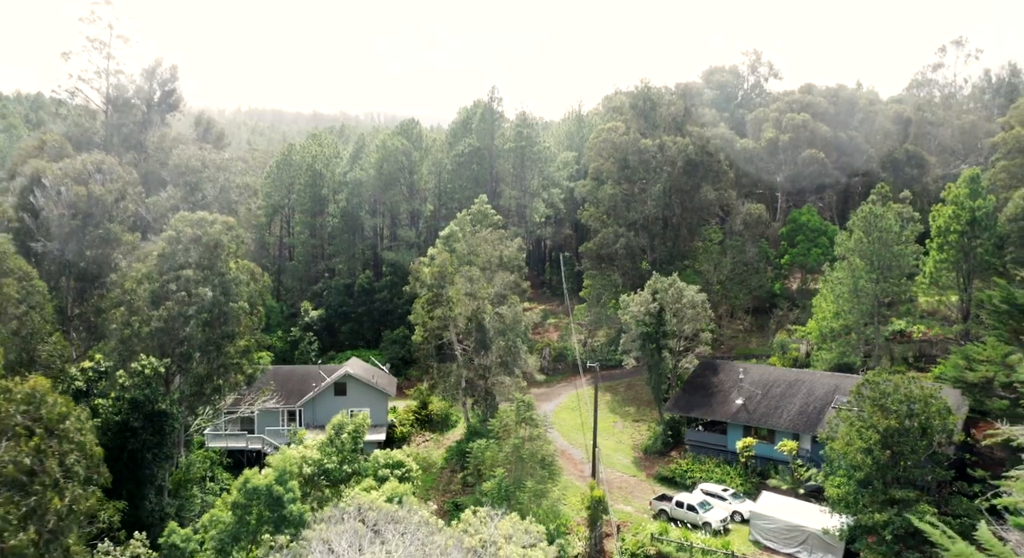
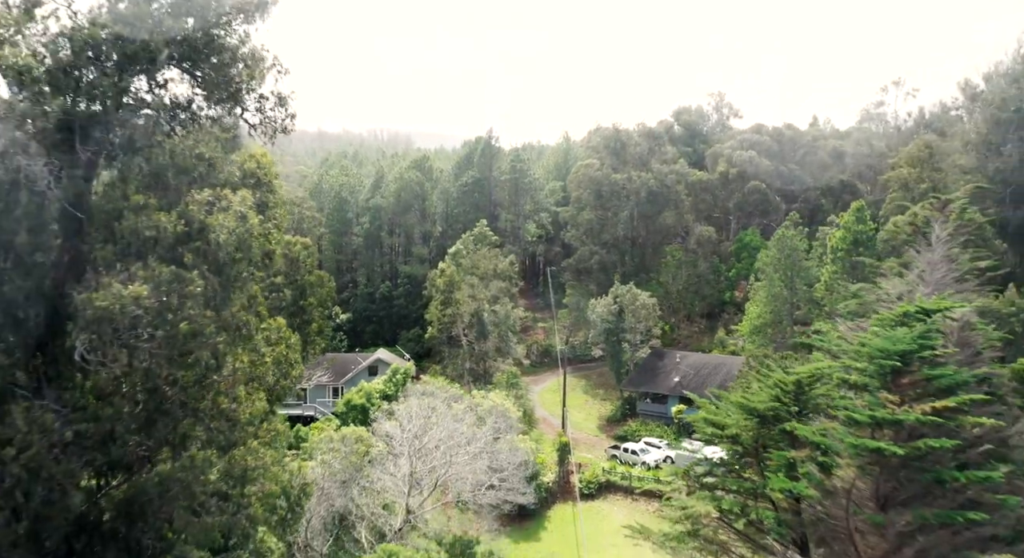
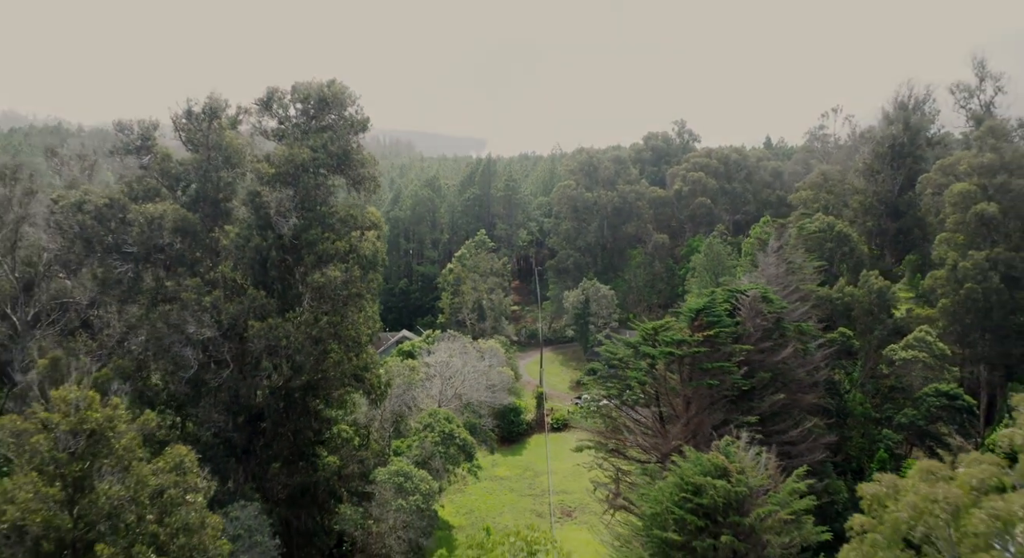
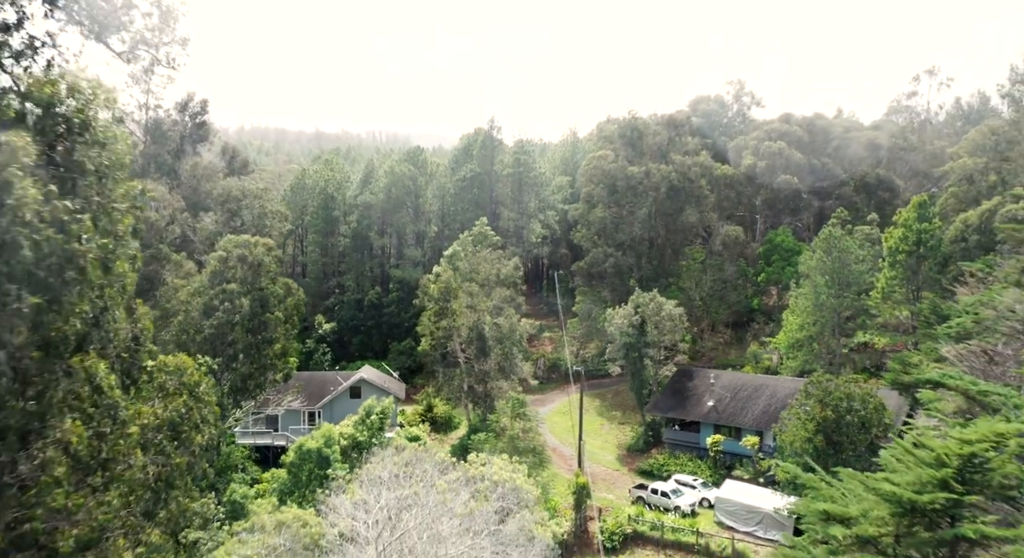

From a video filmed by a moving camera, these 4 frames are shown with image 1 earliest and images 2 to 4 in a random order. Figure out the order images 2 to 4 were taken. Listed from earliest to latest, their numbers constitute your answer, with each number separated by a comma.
4, 2, 3
